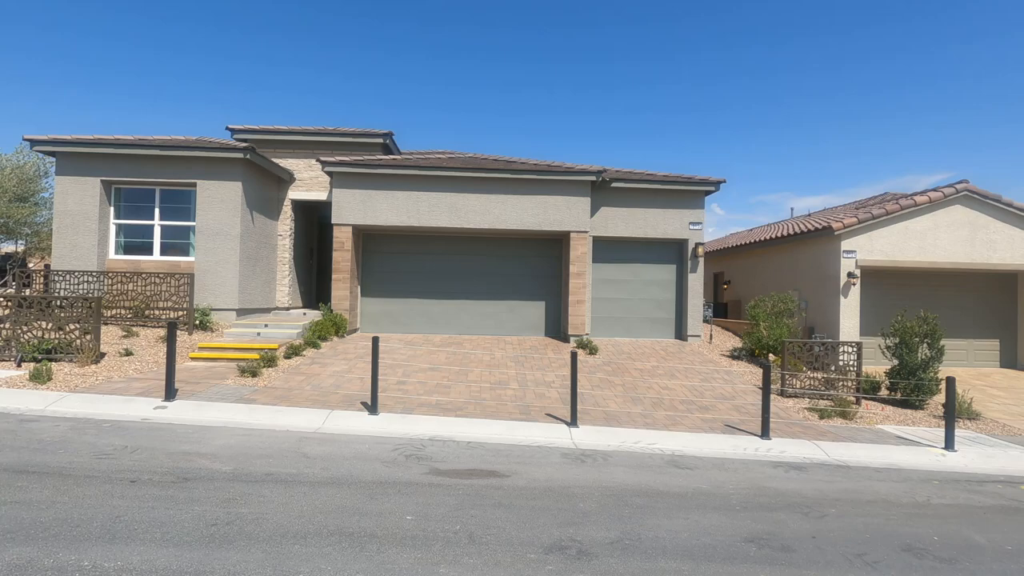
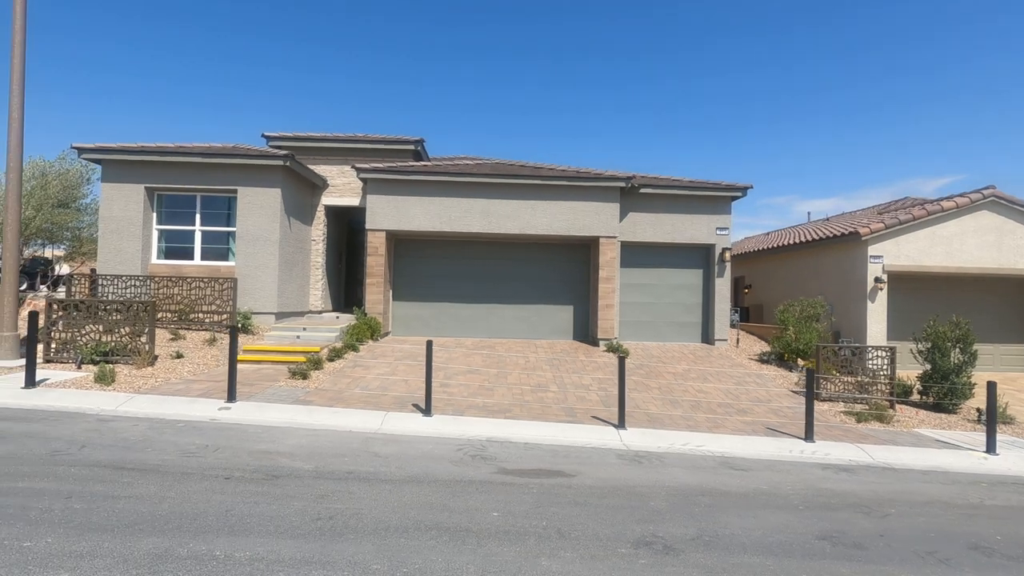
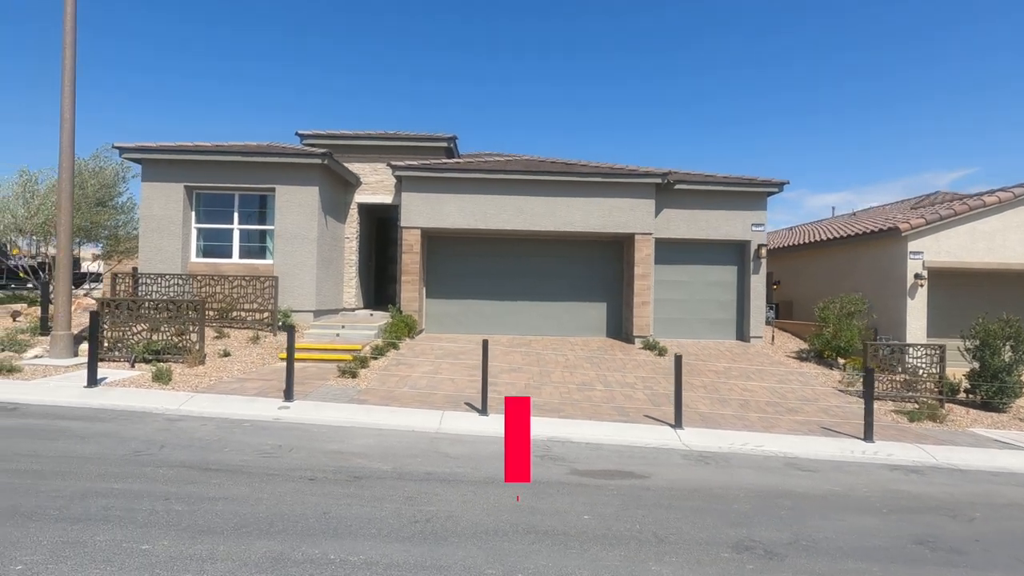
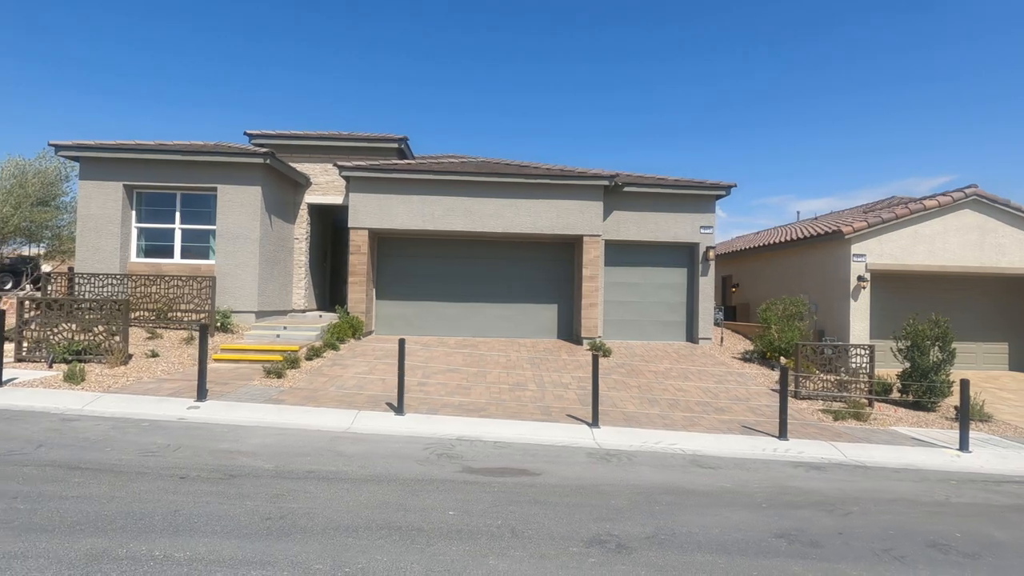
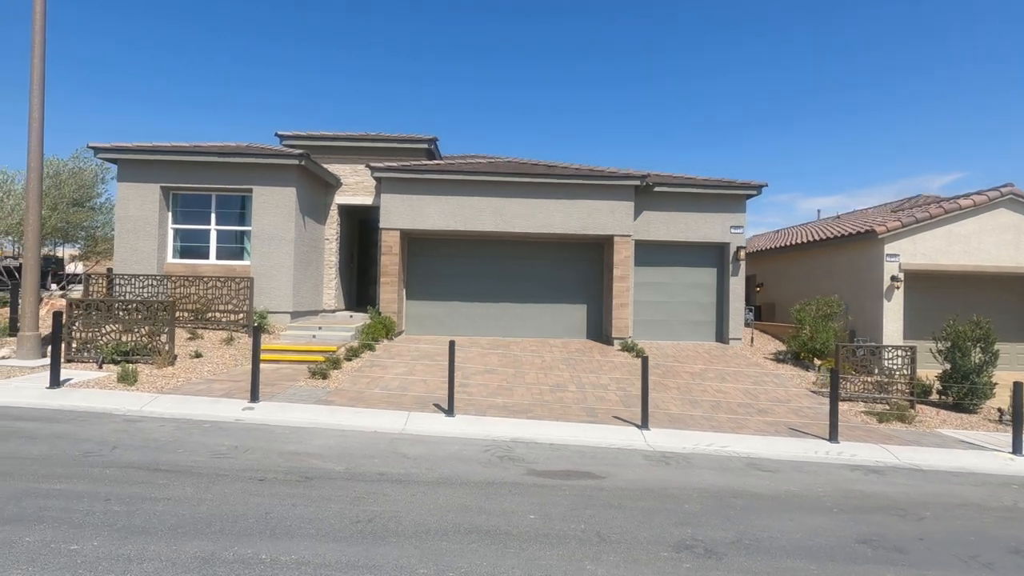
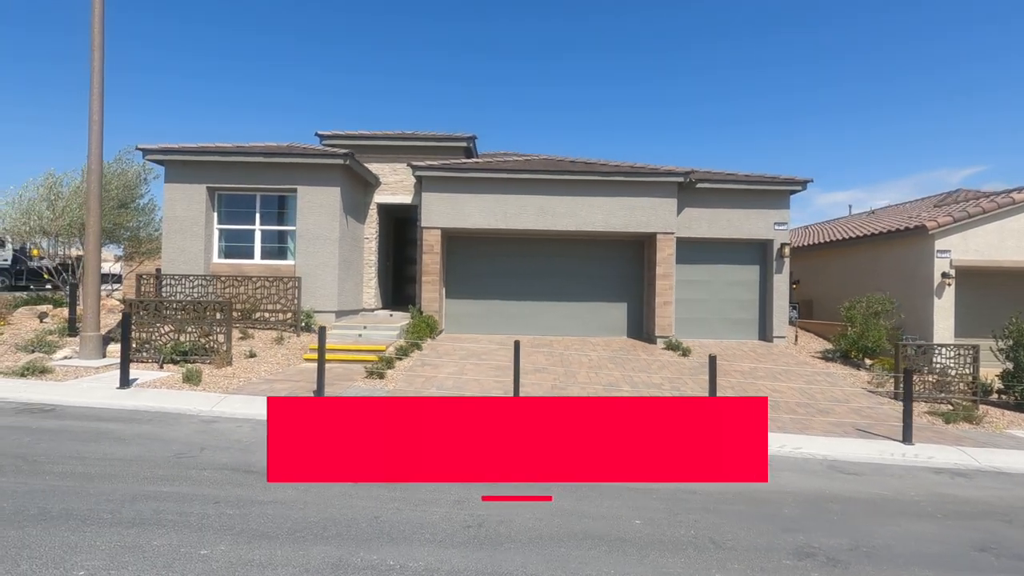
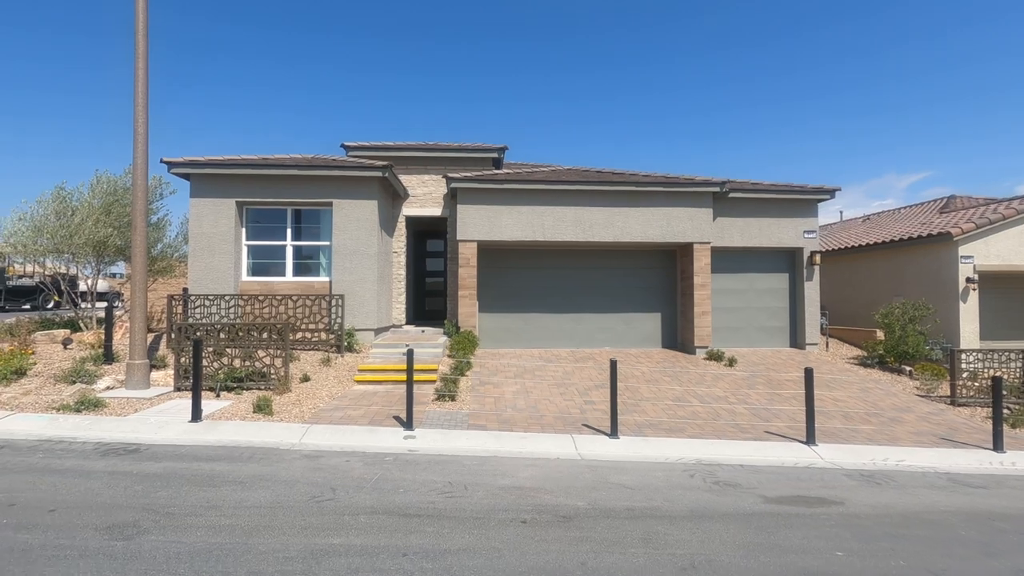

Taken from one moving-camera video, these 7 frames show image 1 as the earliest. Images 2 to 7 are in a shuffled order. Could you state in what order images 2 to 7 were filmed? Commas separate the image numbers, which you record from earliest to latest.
4, 2, 5, 3, 6, 7
